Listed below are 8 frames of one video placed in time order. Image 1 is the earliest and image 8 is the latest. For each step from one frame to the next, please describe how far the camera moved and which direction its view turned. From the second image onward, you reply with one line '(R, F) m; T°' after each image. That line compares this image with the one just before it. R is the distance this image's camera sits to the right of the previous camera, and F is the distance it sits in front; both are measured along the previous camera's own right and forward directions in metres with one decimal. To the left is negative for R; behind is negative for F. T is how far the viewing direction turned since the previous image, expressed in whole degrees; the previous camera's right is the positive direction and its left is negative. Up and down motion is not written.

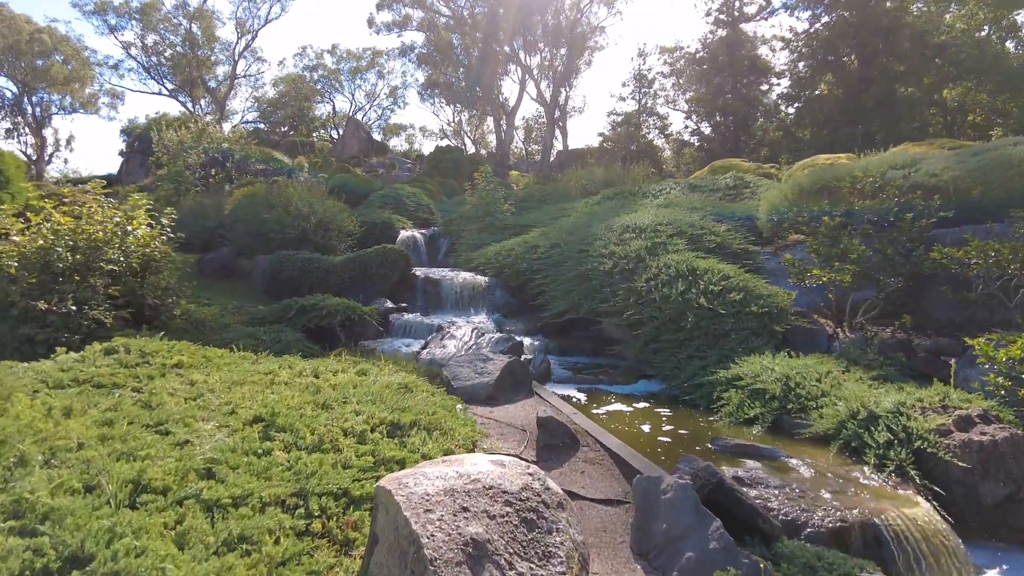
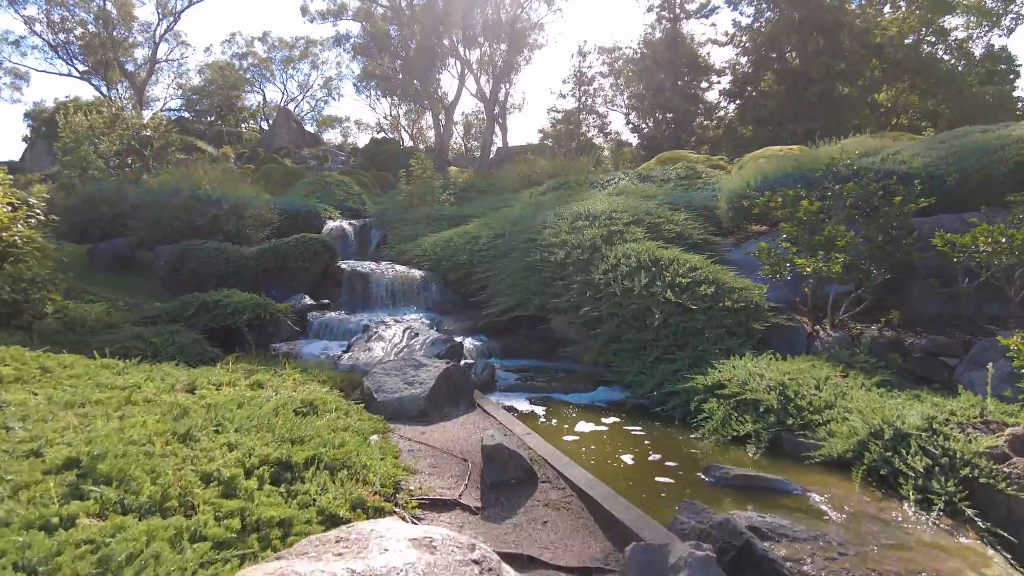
(0.0, +1.4) m; +5°
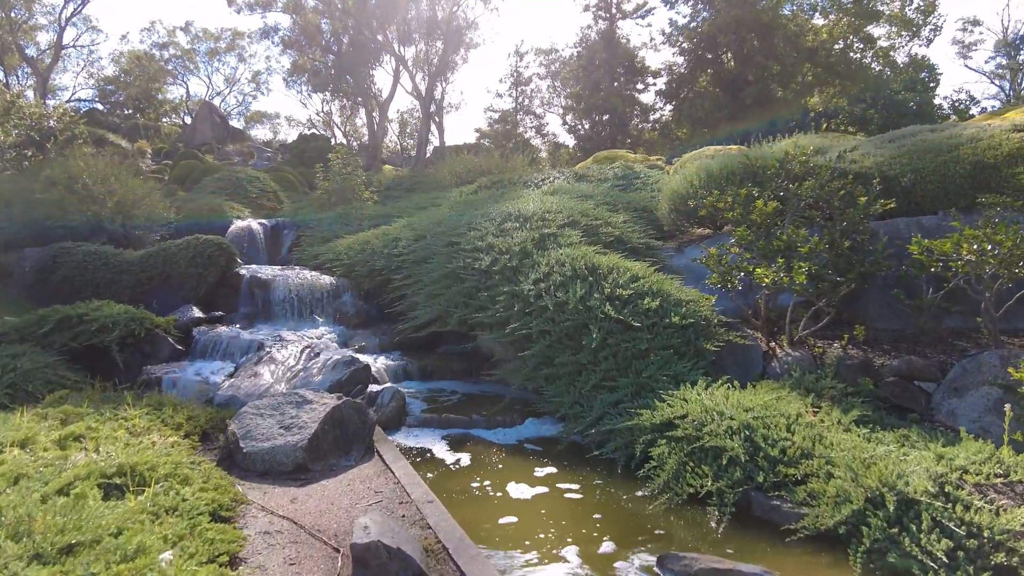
(+0.3, +1.2) m; +5°
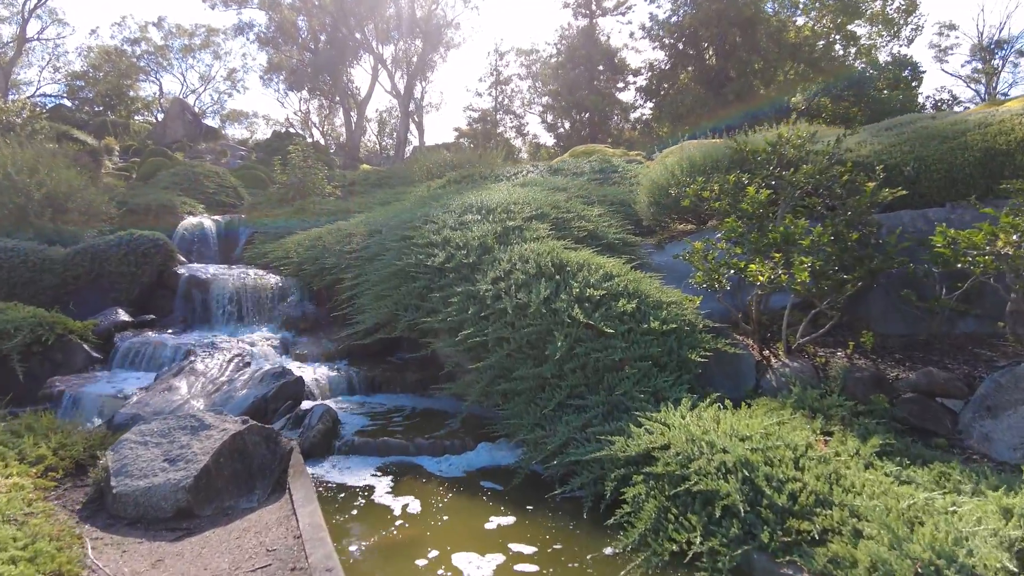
(+0.3, +1.0) m; +2°
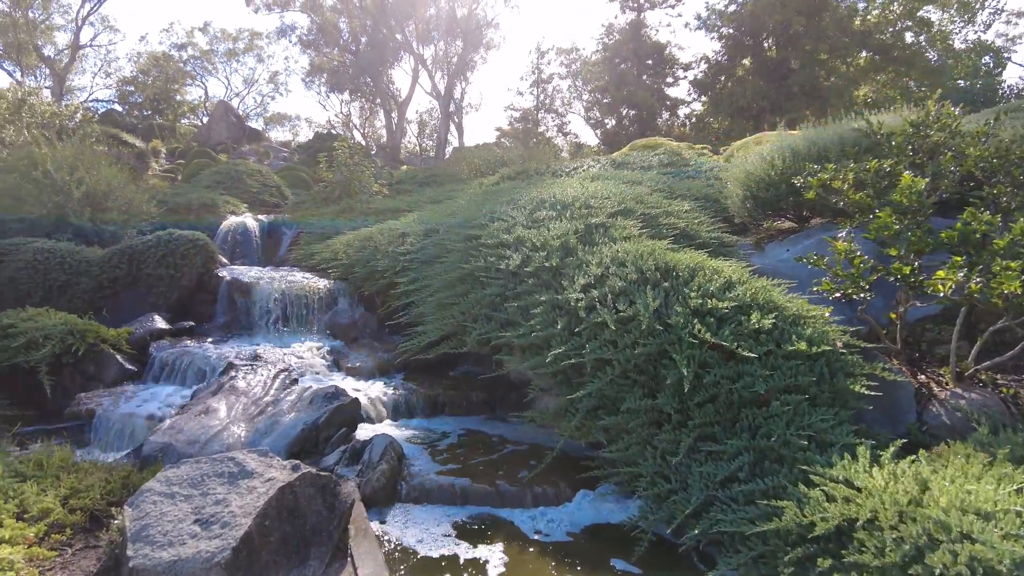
(-0.5, +1.0) m; -3°
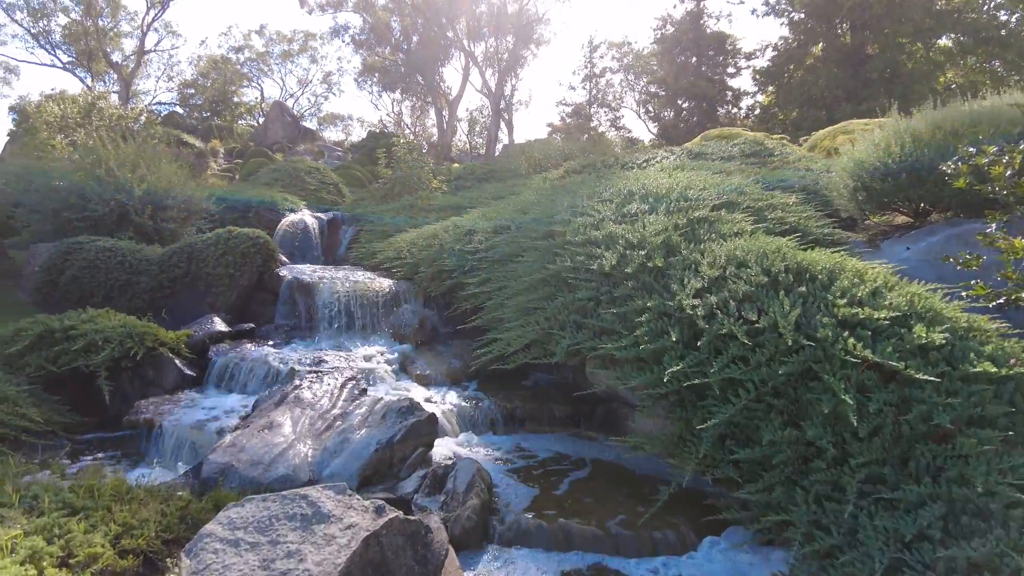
(-0.4, +0.7) m; -4°
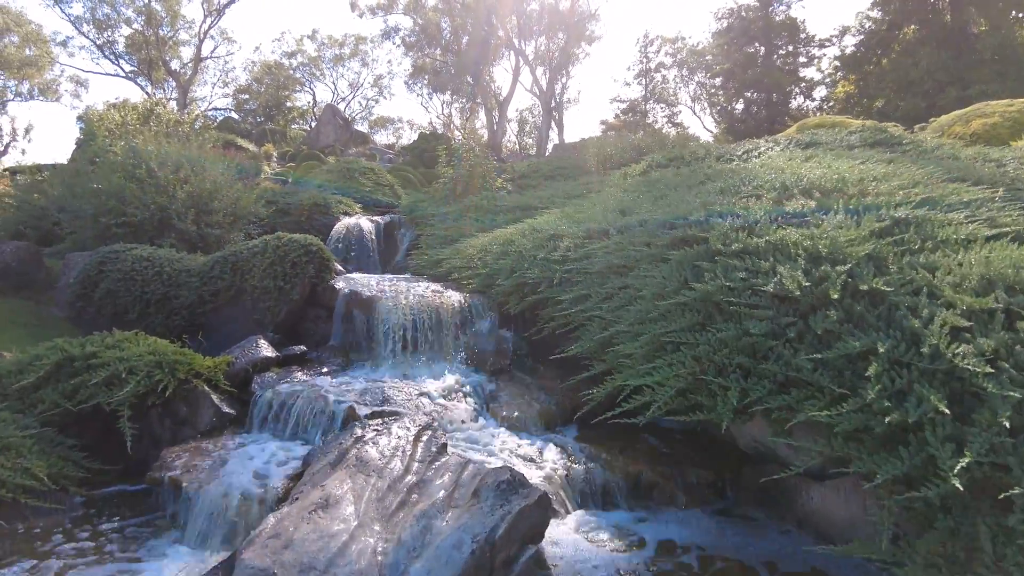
(-0.6, +1.5) m; -4°
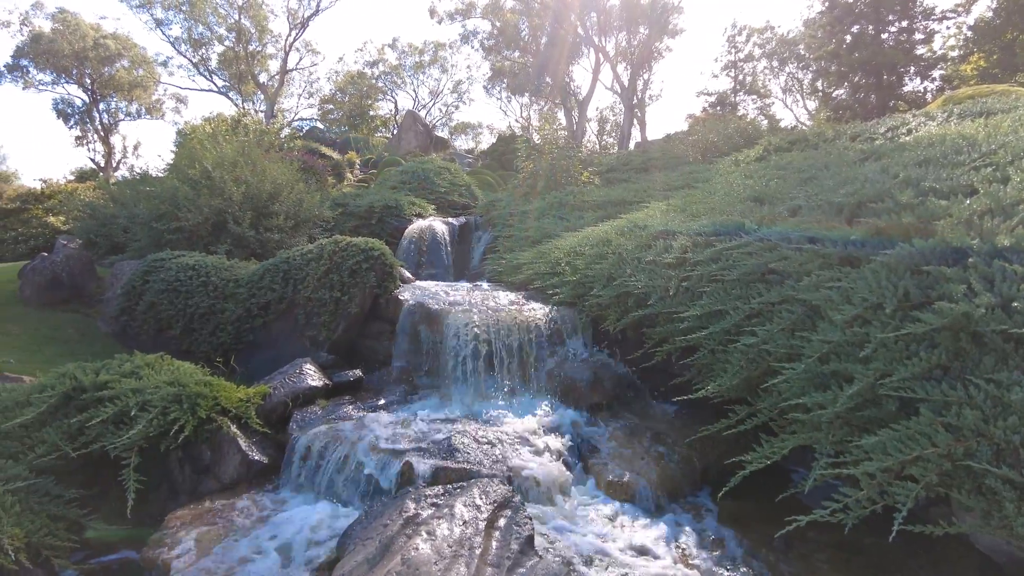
(-0.2, +1.5) m; -7°
